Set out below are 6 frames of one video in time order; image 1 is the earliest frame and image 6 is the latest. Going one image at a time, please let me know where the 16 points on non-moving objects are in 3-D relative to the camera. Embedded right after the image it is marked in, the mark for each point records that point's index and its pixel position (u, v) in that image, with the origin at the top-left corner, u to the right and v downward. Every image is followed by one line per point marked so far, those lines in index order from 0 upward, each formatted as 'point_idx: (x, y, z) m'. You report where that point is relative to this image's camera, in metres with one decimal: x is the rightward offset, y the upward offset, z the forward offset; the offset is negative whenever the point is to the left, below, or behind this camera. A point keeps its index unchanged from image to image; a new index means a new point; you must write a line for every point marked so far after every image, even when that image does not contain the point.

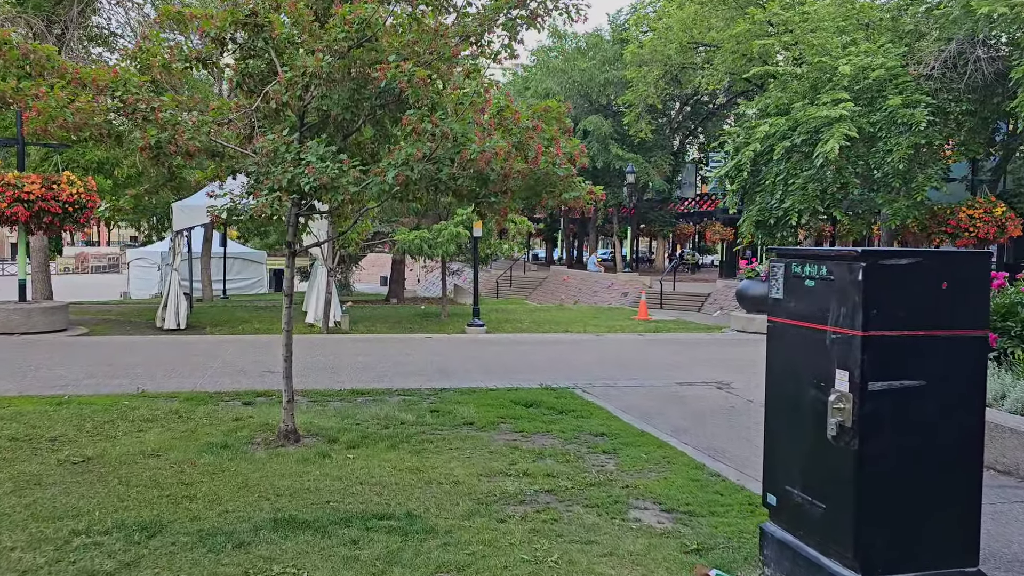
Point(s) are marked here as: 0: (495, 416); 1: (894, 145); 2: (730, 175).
0: (-0.2, -1.2, +7.5) m
1: (+7.3, +2.7, +15.6) m
2: (+5.0, +2.6, +18.9) m
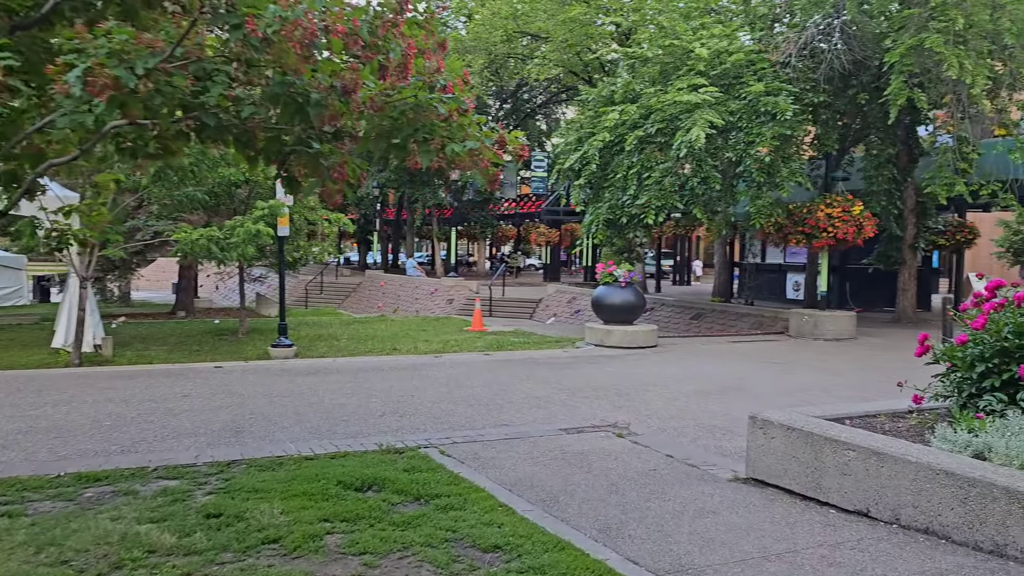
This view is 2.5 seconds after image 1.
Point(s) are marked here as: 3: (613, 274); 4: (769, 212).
0: (-1.1, -1.3, +4.6) m
1: (+4.2, +2.6, +14.3) m
2: (+1.3, +2.5, +16.9) m
3: (+1.8, +0.2, +14.4) m
4: (+4.6, +1.3, +14.6) m
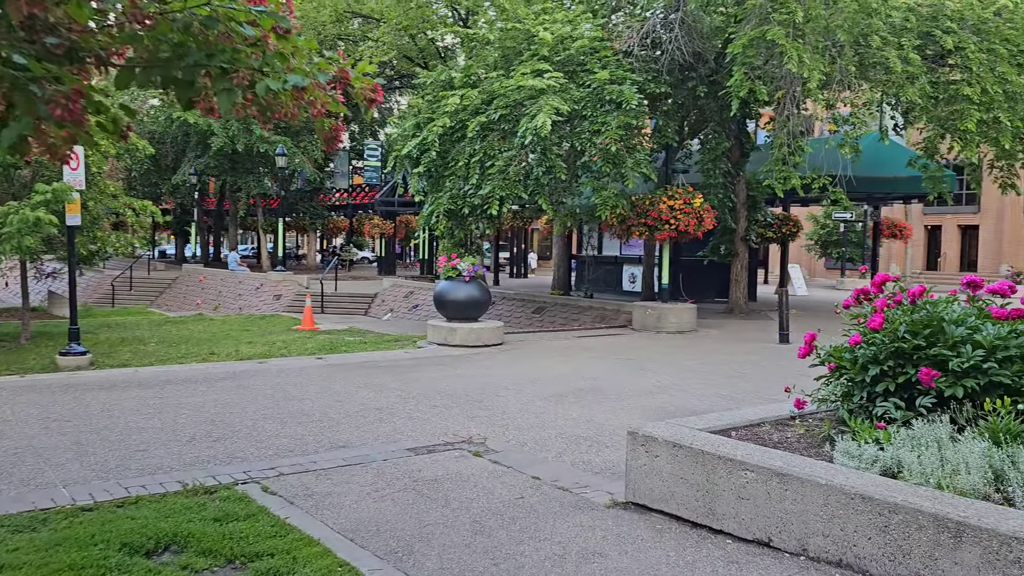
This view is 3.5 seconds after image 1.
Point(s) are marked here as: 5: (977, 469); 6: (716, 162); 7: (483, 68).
0: (-1.8, -1.3, +3.4) m
1: (+1.5, +2.8, +13.8) m
2: (-1.9, +2.6, +15.9) m
3: (-0.9, +0.3, +13.5) m
4: (+1.8, +1.5, +14.2) m
5: (+2.2, -0.8, +3.8) m
6: (+4.0, +2.5, +16.2) m
7: (-0.5, +4.1, +15.4) m
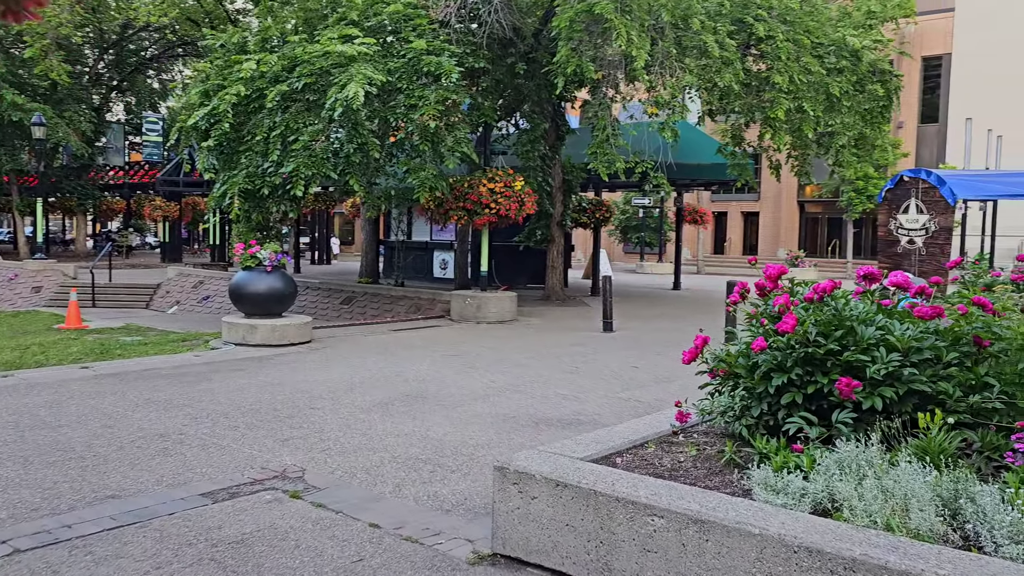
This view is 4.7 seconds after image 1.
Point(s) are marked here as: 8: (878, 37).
0: (-2.1, -1.4, +1.8) m
1: (-1.4, +2.9, +12.7) m
2: (-5.3, +2.7, +13.8) m
3: (-3.7, +0.5, +11.8) m
4: (-1.3, +1.6, +13.2) m
5: (+1.6, -0.8, +3.2) m
6: (+0.4, +2.7, +15.6) m
7: (-3.8, +4.3, +13.7) m
8: (+6.9, +4.8, +15.6) m
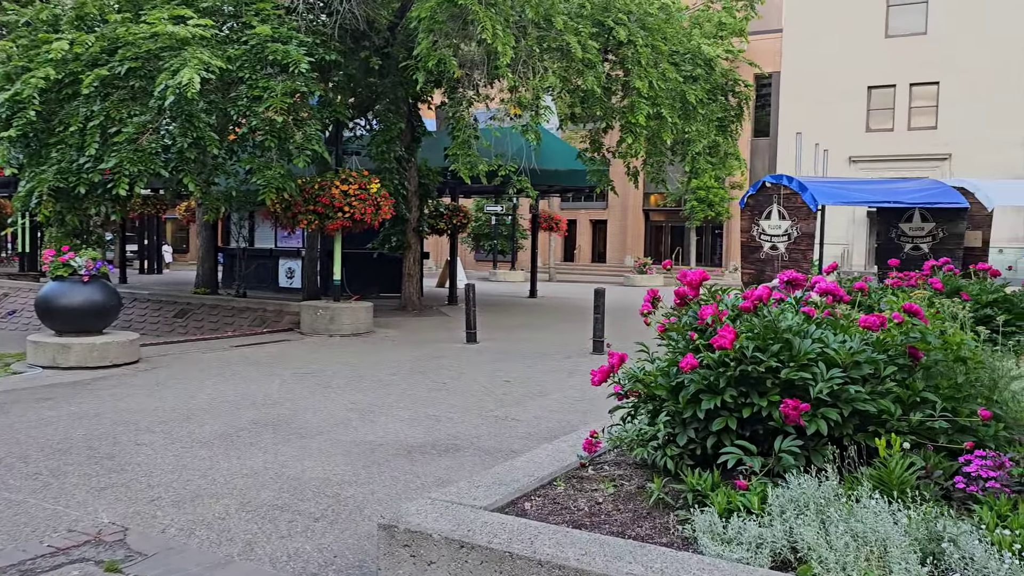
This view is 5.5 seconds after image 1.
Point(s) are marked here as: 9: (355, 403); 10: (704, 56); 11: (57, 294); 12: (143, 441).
0: (-2.1, -1.4, +0.7) m
1: (-3.5, +2.8, +11.5) m
2: (-7.5, +2.5, +11.9) m
3: (-5.5, +0.3, +10.2) m
4: (-3.4, +1.5, +12.0) m
5: (+1.3, -0.9, +2.7) m
6: (-2.2, +2.6, +14.7) m
7: (-6.0, +4.1, +12.1) m
8: (+4.2, +4.7, +15.9) m
9: (-1.5, -1.1, +8.0) m
10: (+3.5, +4.3, +15.2) m
11: (-5.5, -0.1, +9.9) m
12: (-2.8, -1.2, +6.3) m
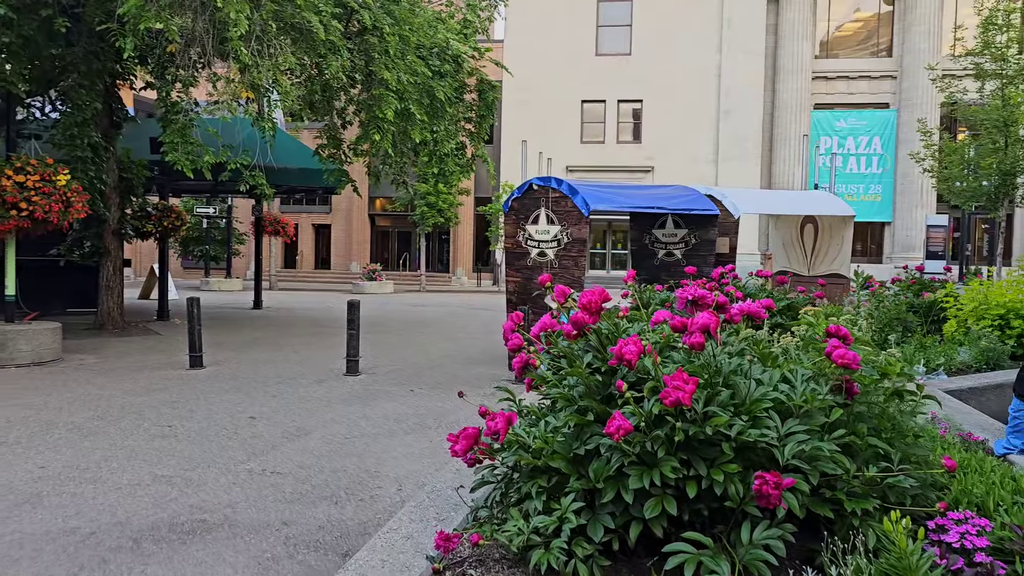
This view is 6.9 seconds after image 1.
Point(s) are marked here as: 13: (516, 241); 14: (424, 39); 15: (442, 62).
0: (-1.4, -1.5, -1.2) m
1: (-6.4, +2.5, +8.5) m
2: (-10.3, +2.2, +7.6) m
3: (-7.8, 0.0, +6.6) m
4: (-6.5, +1.3, +9.0) m
5: (+1.1, -0.9, +1.8) m
6: (-6.3, +2.3, +12.0) m
7: (-9.0, +3.9, +8.2) m
8: (-0.7, +4.5, +15.2) m
9: (-3.3, -1.3, +5.8) m
10: (-1.1, +4.1, +14.4) m
11: (-7.7, -0.3, +6.4) m
12: (-4.0, -1.3, +3.8) m
13: (+0.1, +0.6, +10.3) m
14: (-1.5, +4.2, +13.7) m
15: (-1.2, +3.9, +14.2) m
